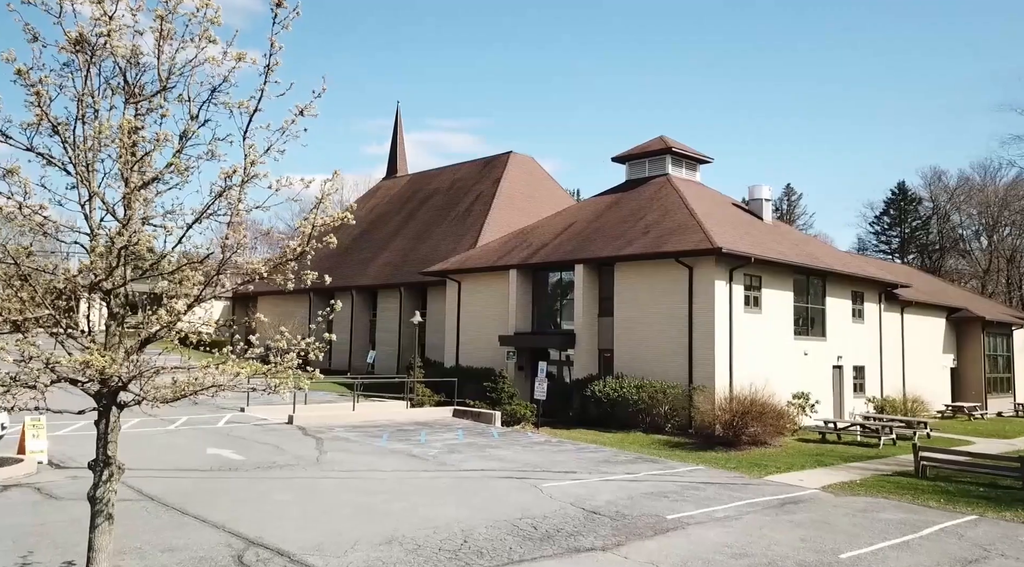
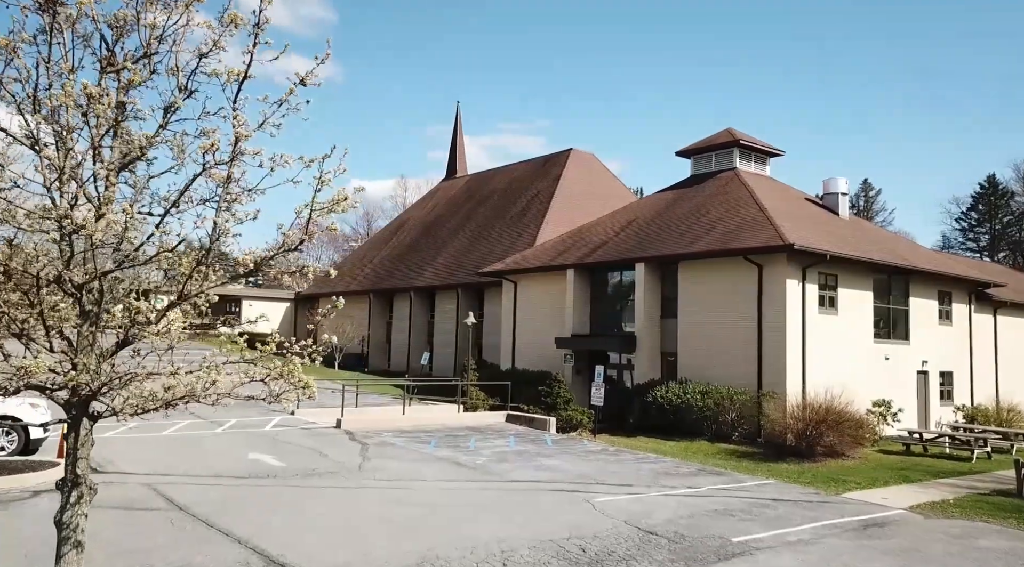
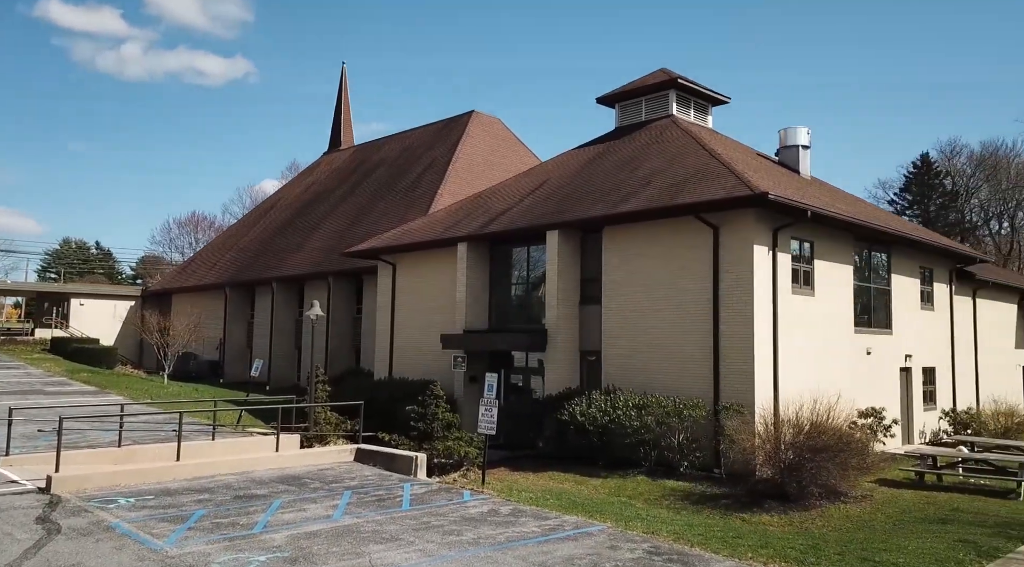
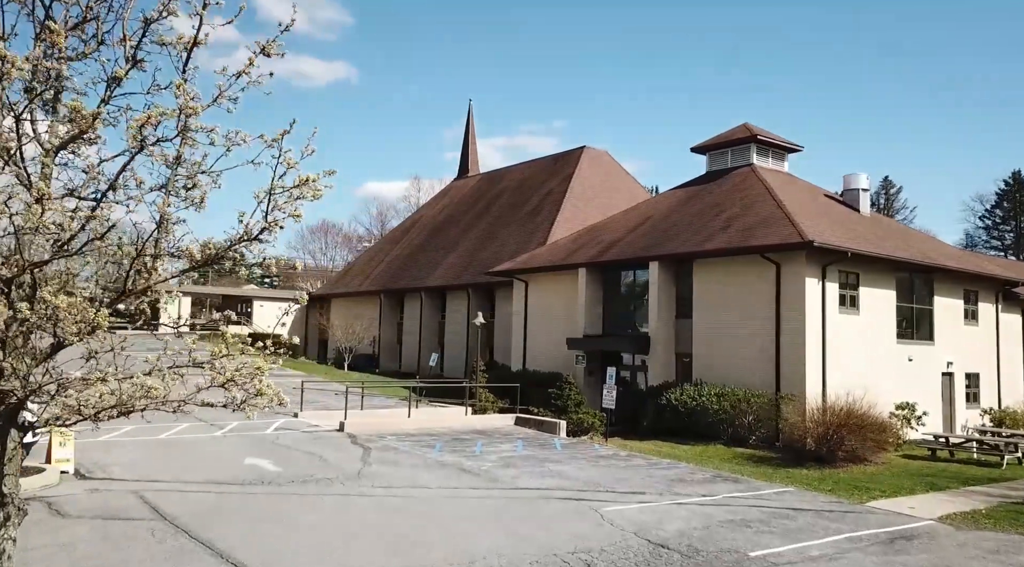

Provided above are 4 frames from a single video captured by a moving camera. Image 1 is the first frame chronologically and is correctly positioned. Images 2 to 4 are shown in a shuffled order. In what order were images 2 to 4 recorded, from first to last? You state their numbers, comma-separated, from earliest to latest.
2, 4, 3
